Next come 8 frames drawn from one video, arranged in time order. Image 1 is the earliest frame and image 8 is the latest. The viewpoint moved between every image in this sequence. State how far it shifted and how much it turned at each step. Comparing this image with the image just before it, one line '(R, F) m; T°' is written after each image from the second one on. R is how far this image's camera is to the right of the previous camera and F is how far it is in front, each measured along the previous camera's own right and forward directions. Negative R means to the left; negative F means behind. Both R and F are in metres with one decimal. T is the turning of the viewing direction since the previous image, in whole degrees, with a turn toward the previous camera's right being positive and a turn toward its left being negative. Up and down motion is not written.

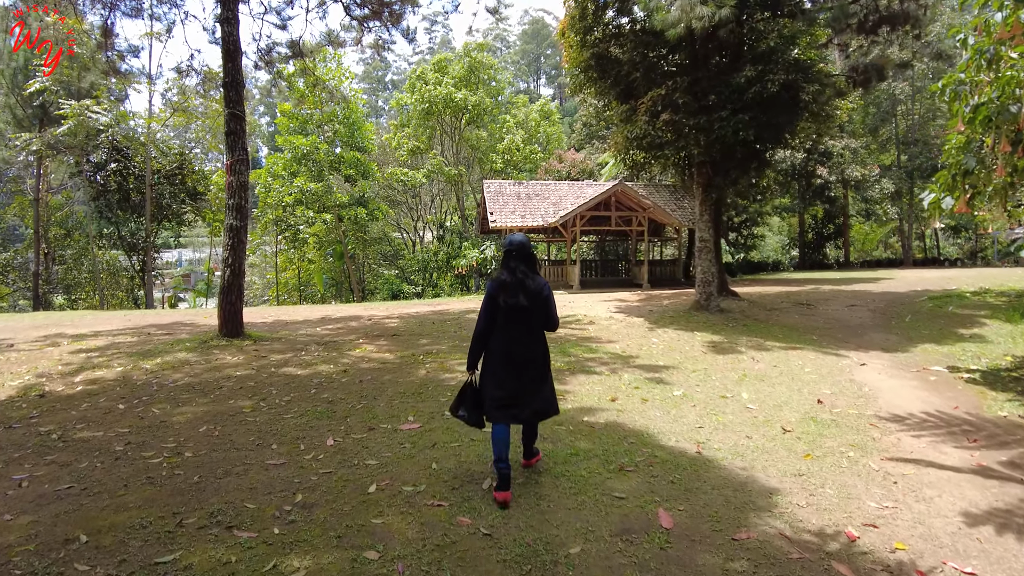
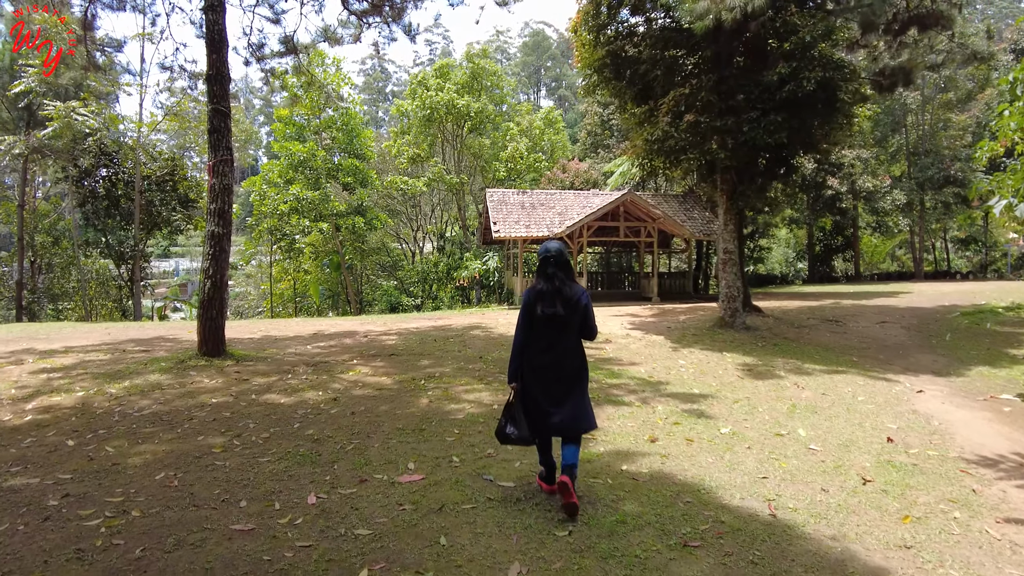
(-0.2, +0.9) m; 0°
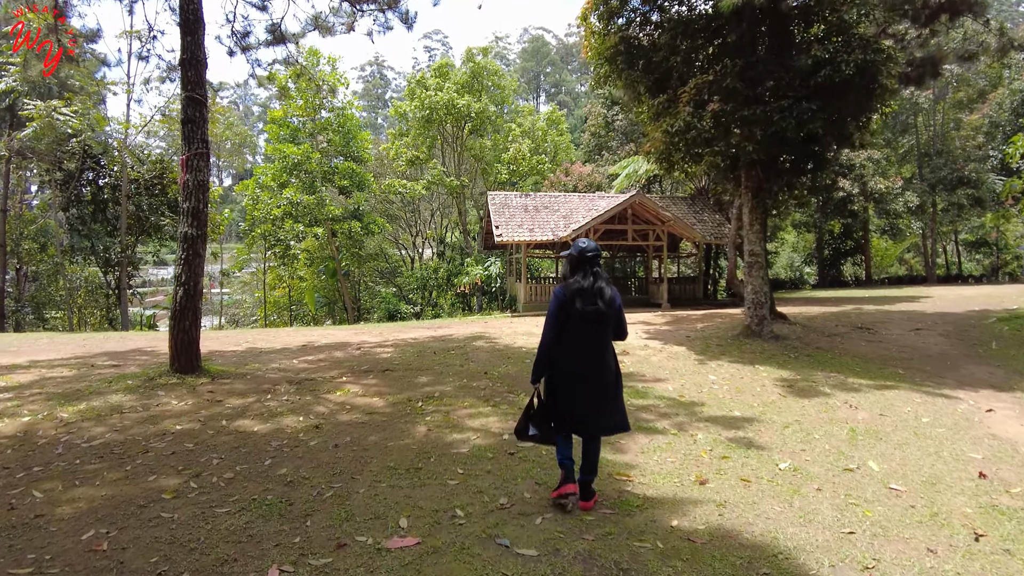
(-0.1, +0.9) m; 0°
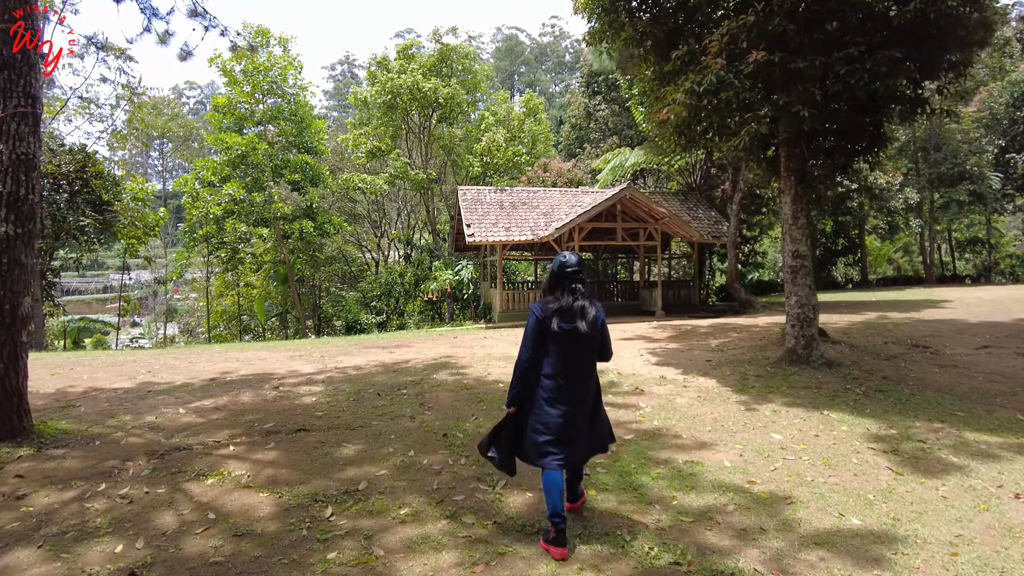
(0.0, +2.4) m; +2°
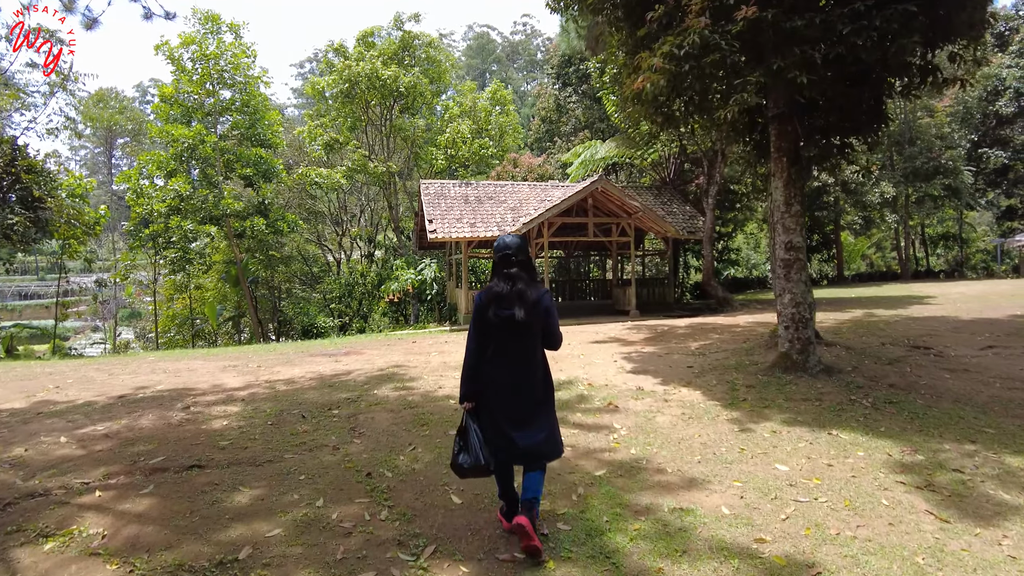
(+0.2, +1.1) m; +2°
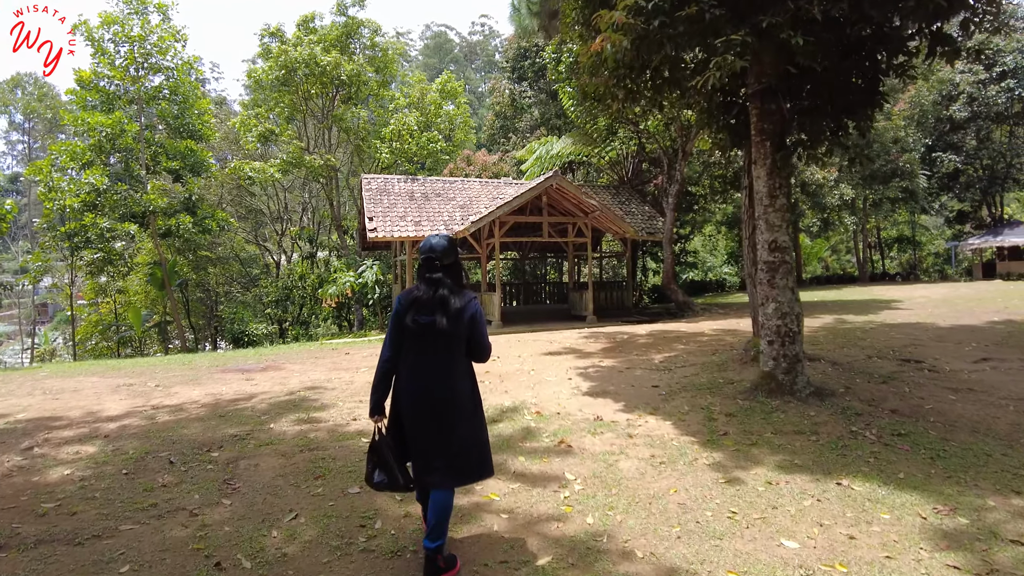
(+0.2, +1.2) m; +3°
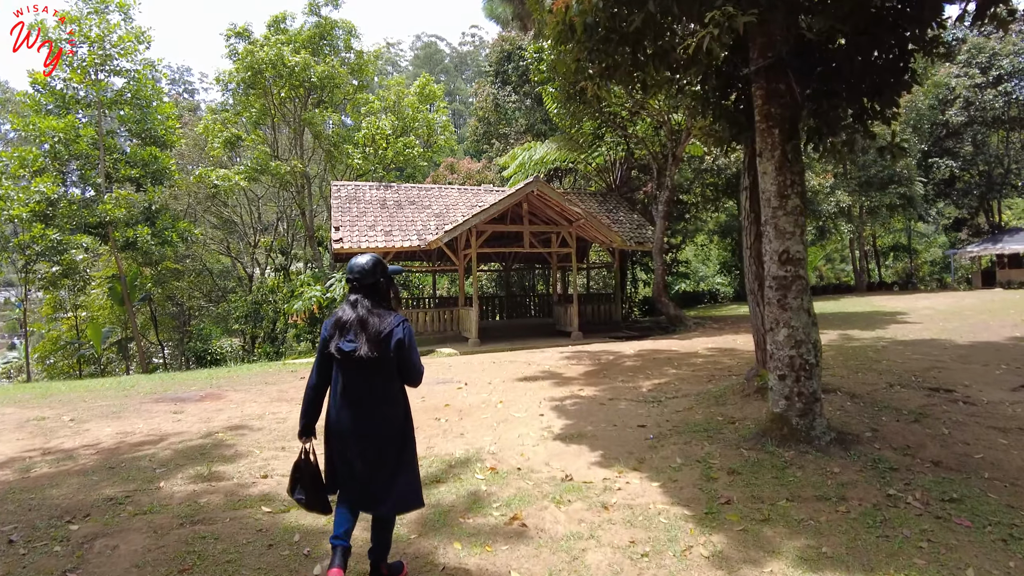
(+0.3, +1.1) m; +1°
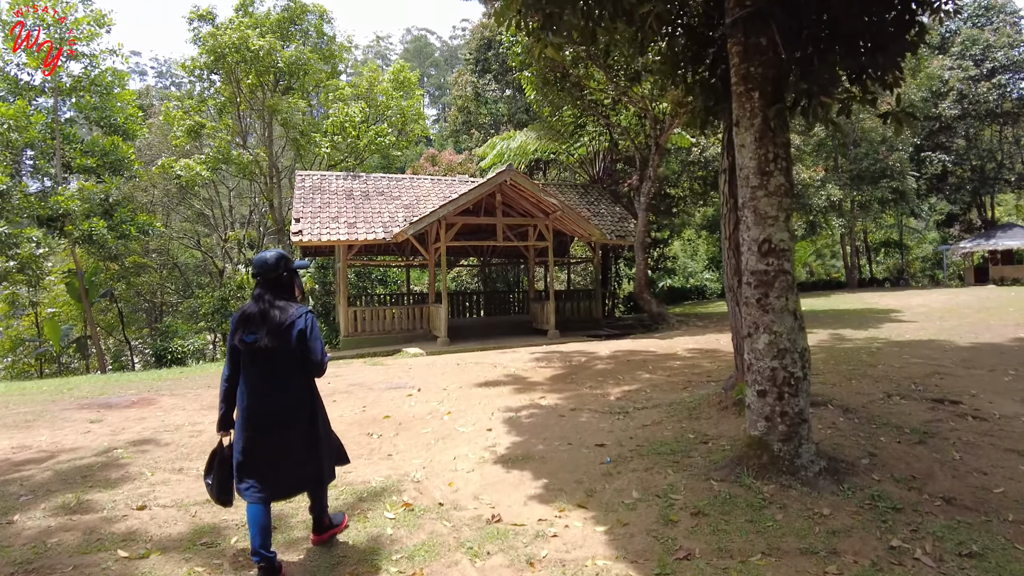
(+0.4, +0.8) m; +1°
